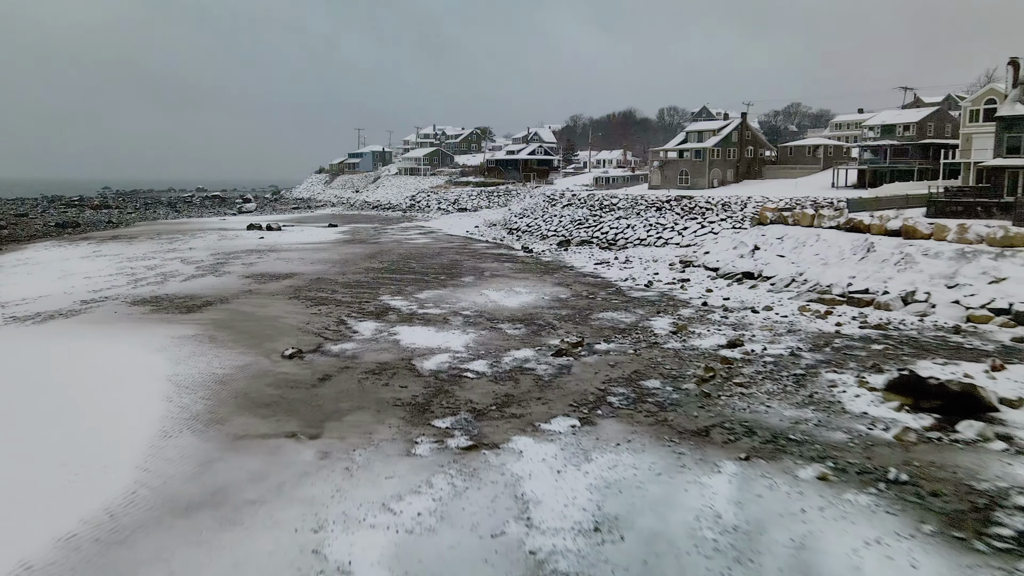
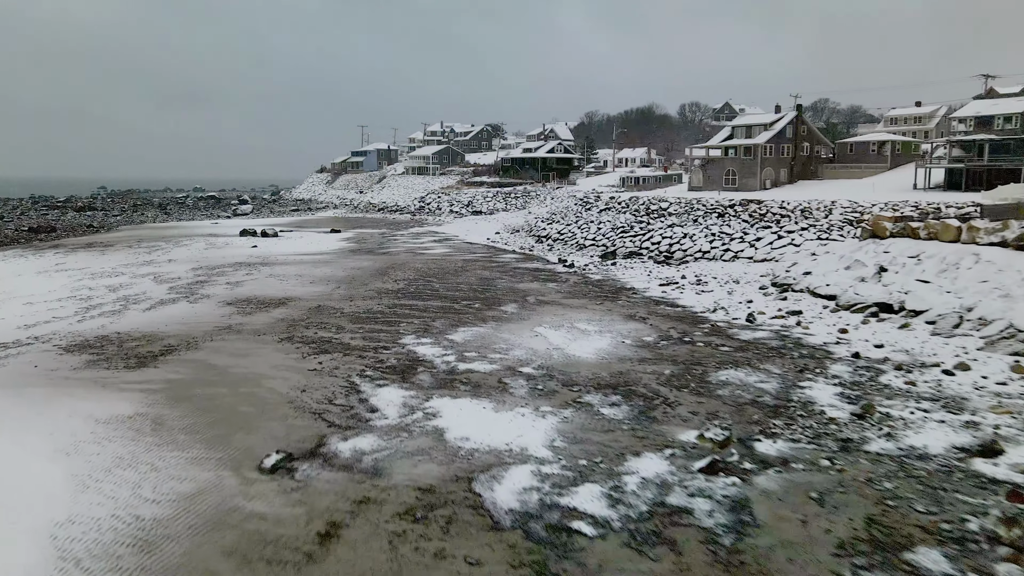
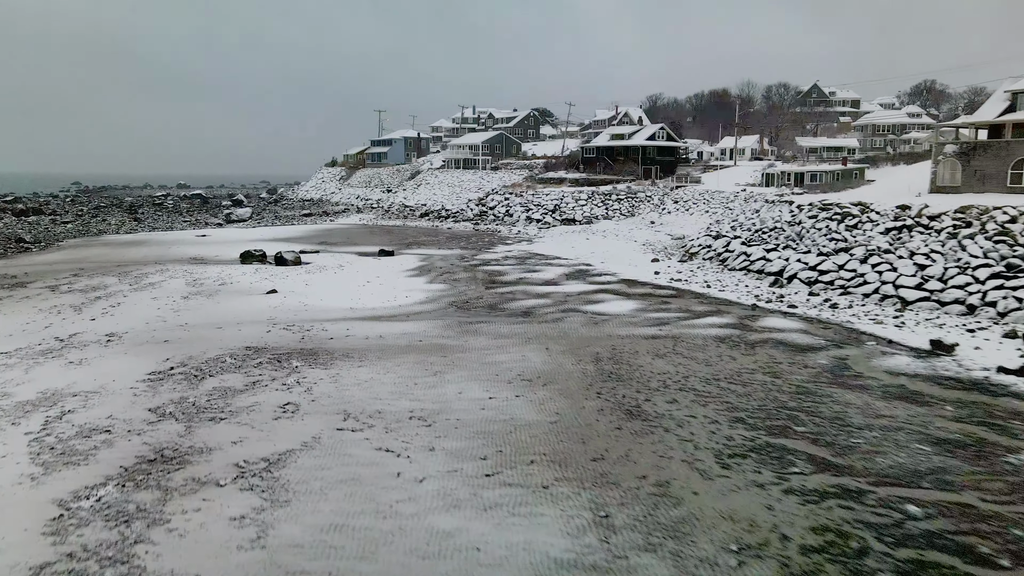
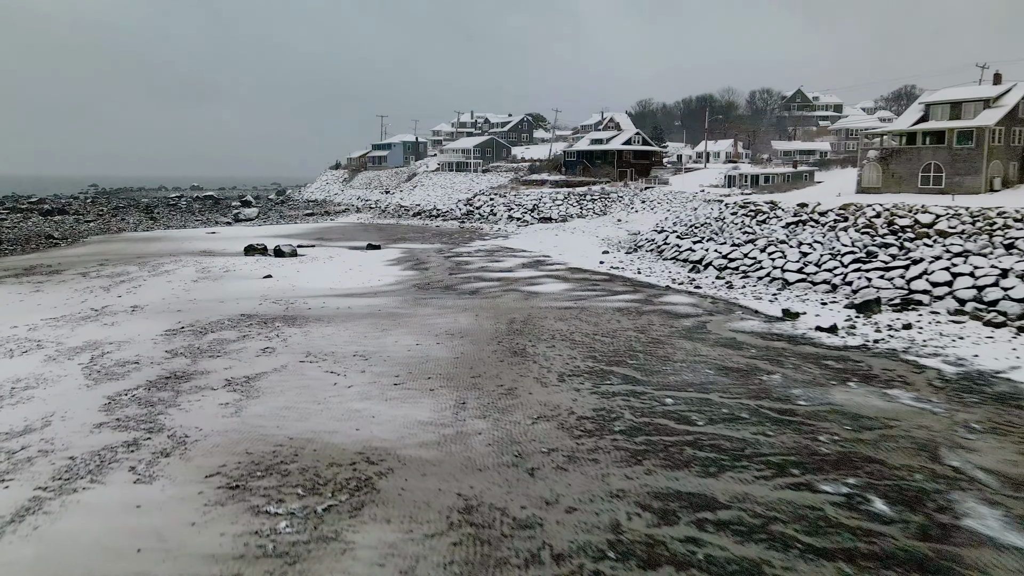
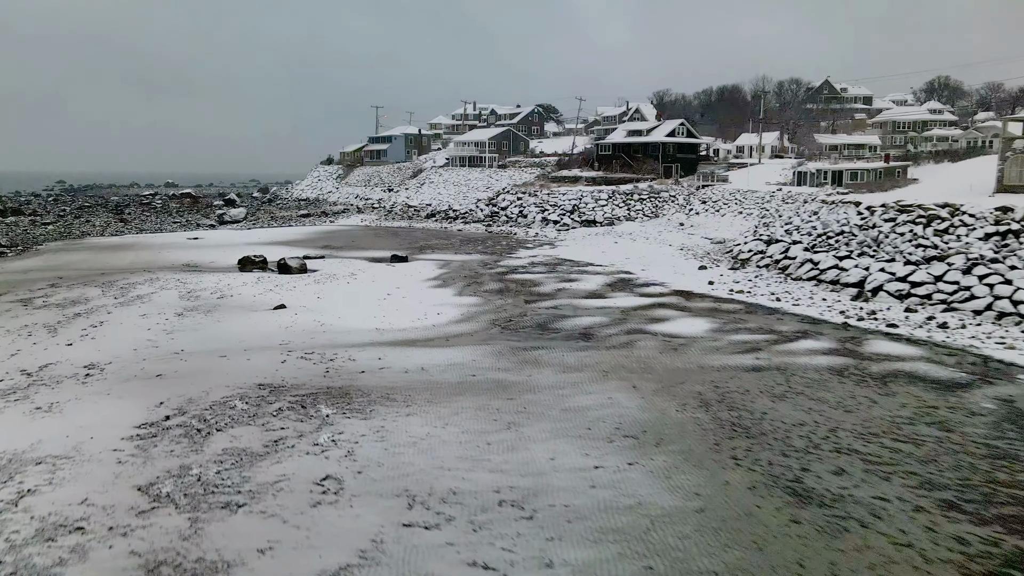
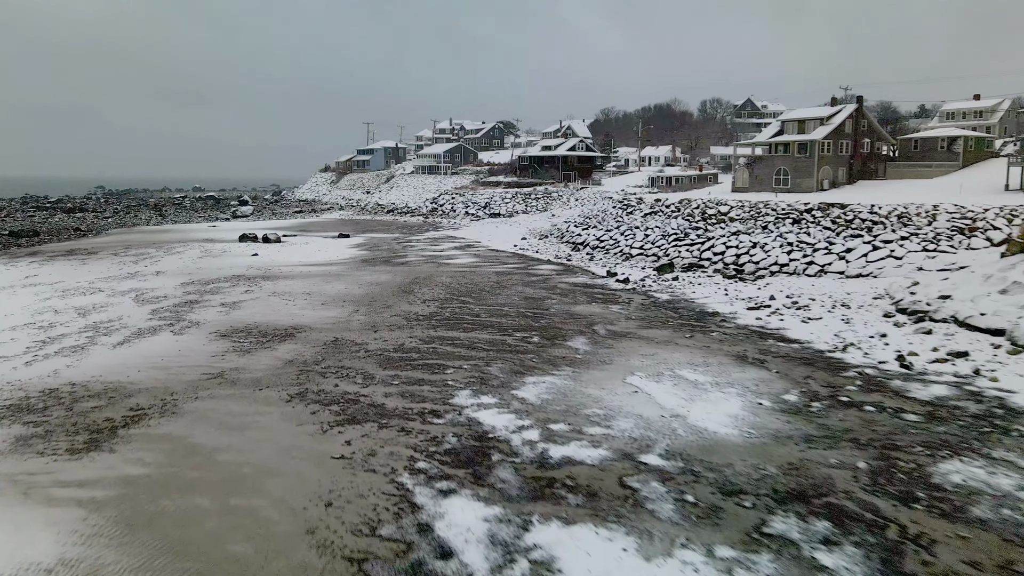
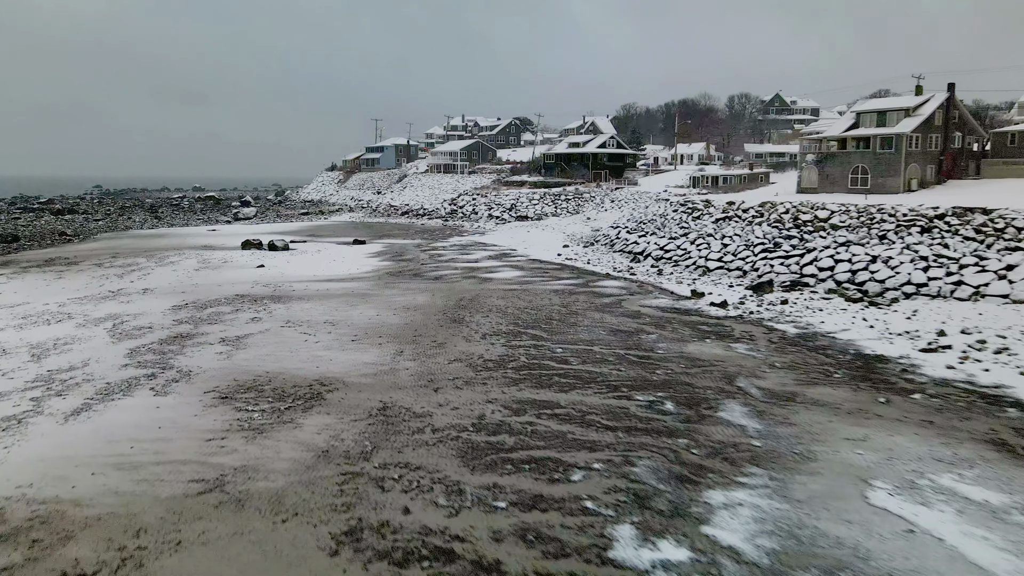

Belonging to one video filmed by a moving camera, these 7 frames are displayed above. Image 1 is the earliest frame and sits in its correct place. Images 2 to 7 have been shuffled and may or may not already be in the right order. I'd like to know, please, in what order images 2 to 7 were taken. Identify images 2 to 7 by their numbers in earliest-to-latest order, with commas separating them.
2, 6, 7, 4, 3, 5
